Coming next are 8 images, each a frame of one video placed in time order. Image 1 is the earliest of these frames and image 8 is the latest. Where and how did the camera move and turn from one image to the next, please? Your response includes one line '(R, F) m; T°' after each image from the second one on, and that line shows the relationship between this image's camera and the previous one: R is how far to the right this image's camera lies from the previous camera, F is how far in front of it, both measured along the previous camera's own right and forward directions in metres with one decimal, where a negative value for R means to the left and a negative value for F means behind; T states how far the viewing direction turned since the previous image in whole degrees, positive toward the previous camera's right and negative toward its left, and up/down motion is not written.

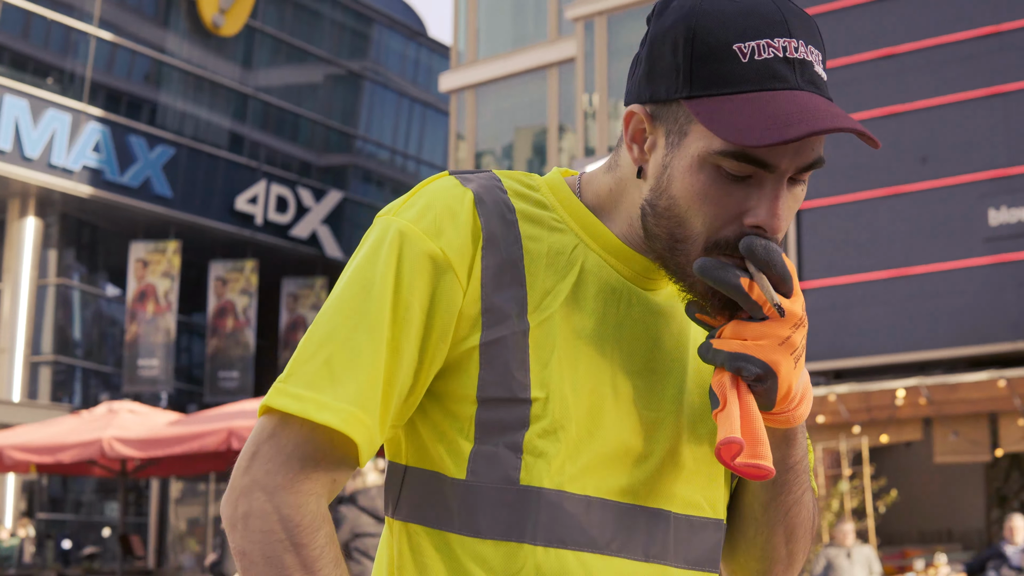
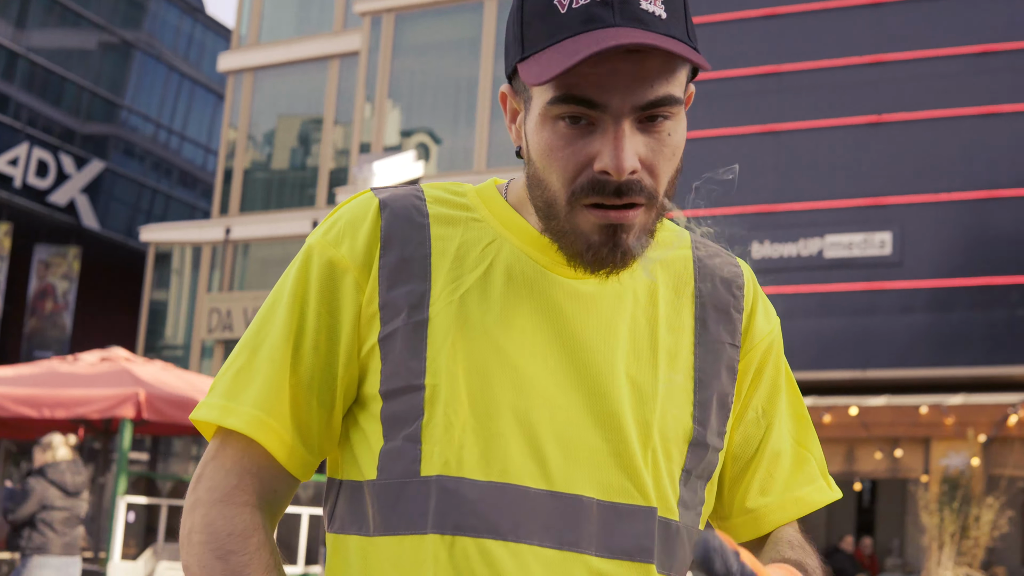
(-0.1, 0.0) m; +11°
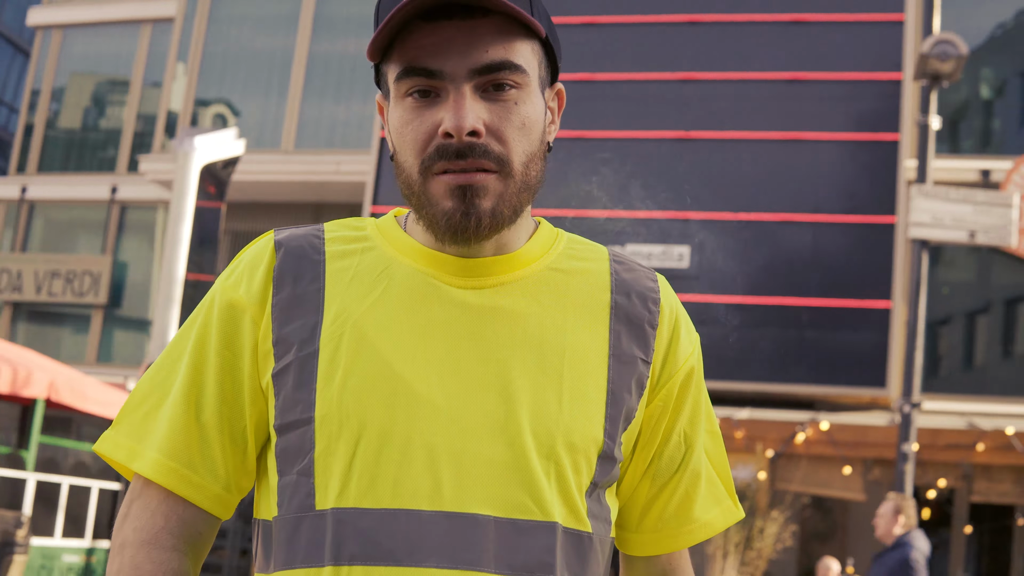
(-0.1, 0.0) m; +10°
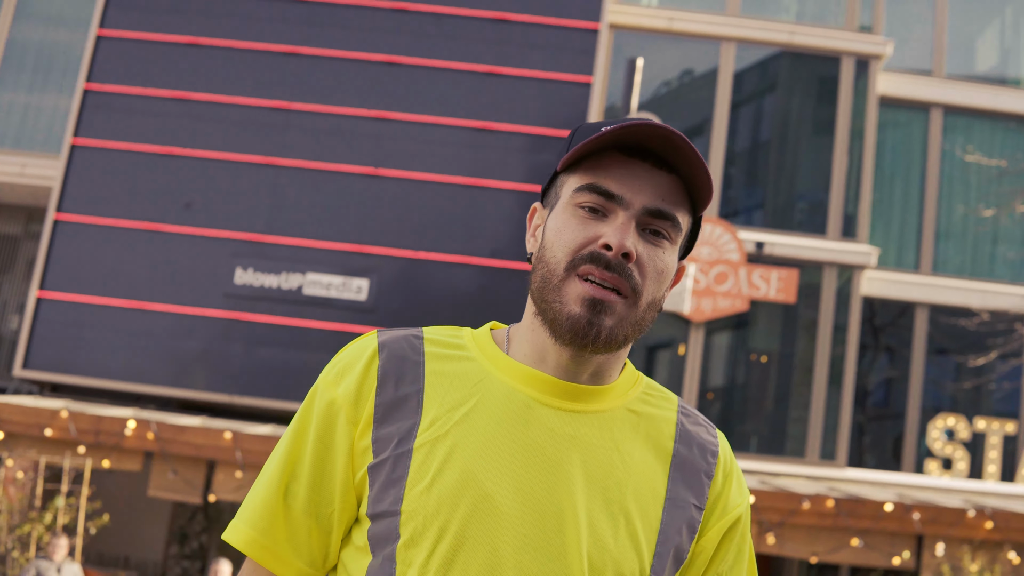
(-0.3, 0.0) m; +15°
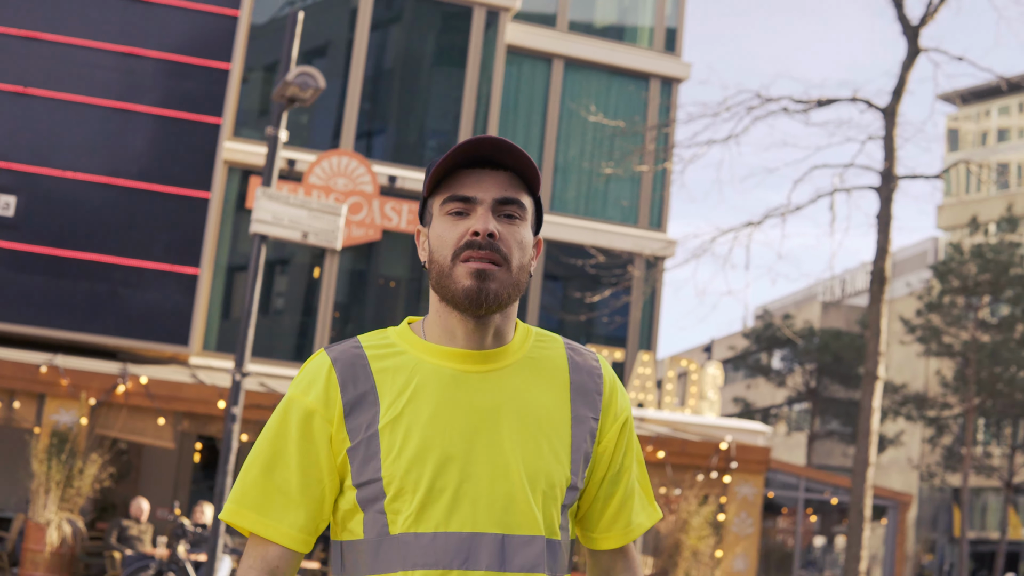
(-0.5, -0.7) m; +19°
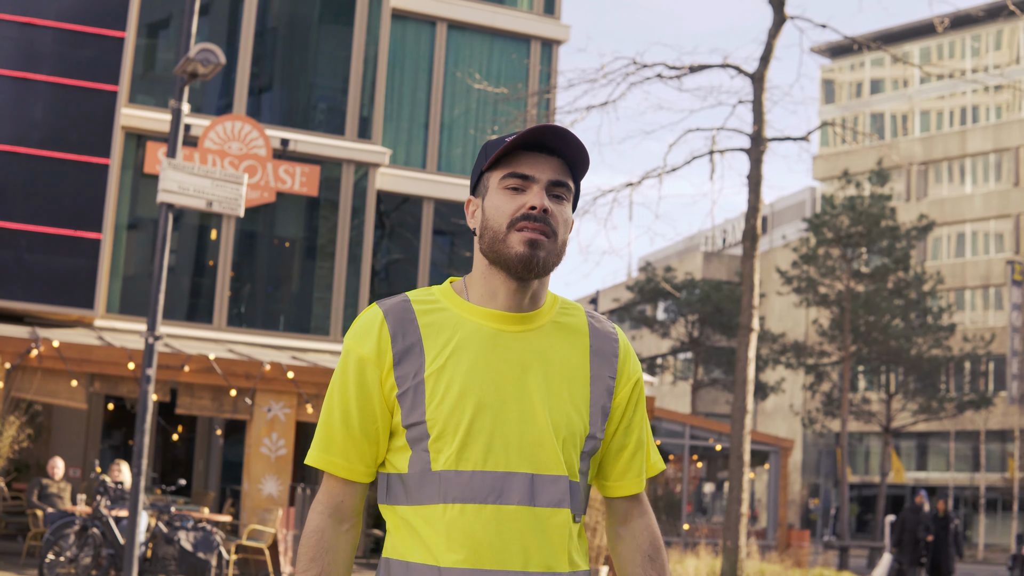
(-0.2, -0.9) m; +6°
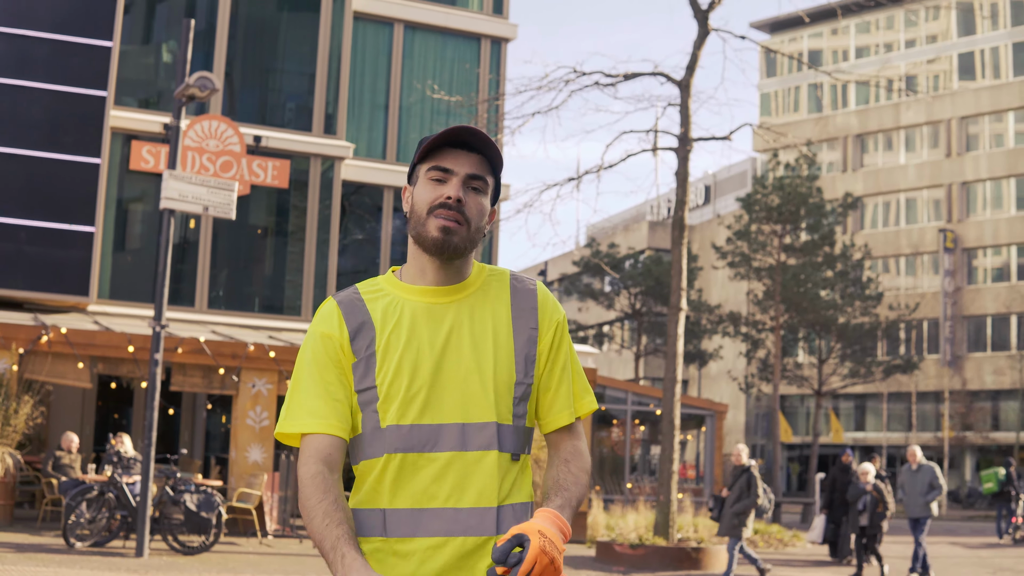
(-0.1, -2.1) m; +2°
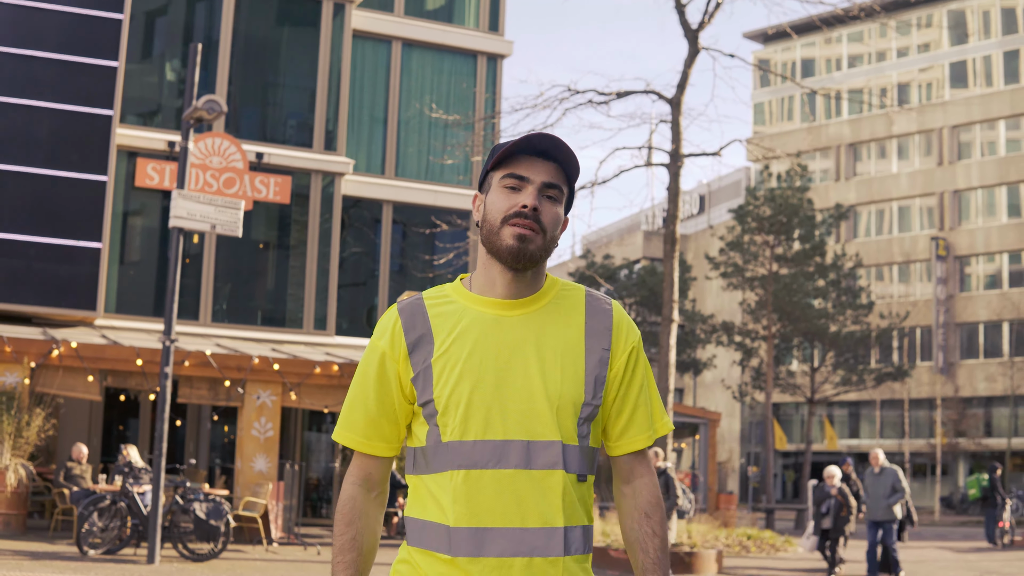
(0.0, -0.5) m; 0°
